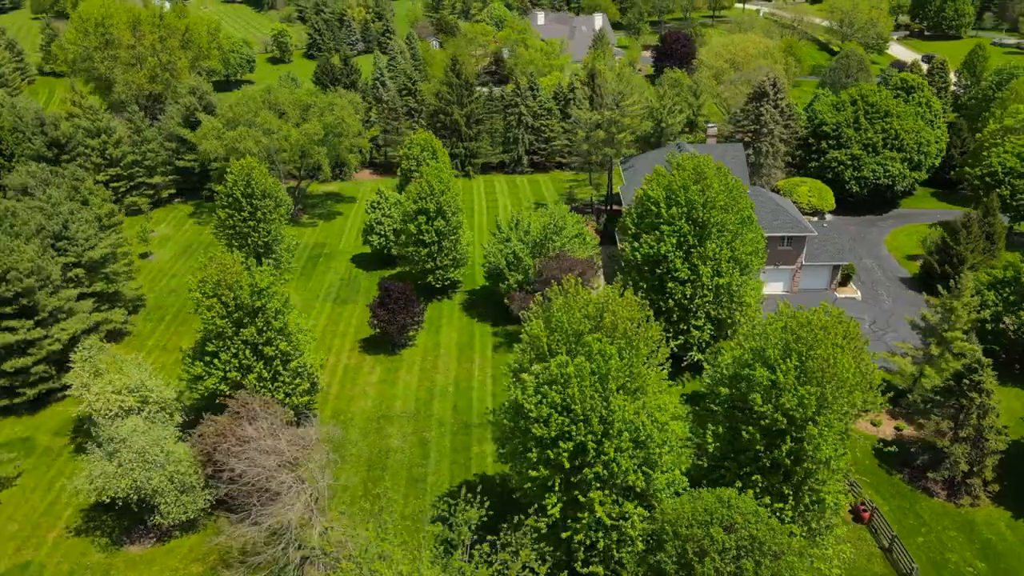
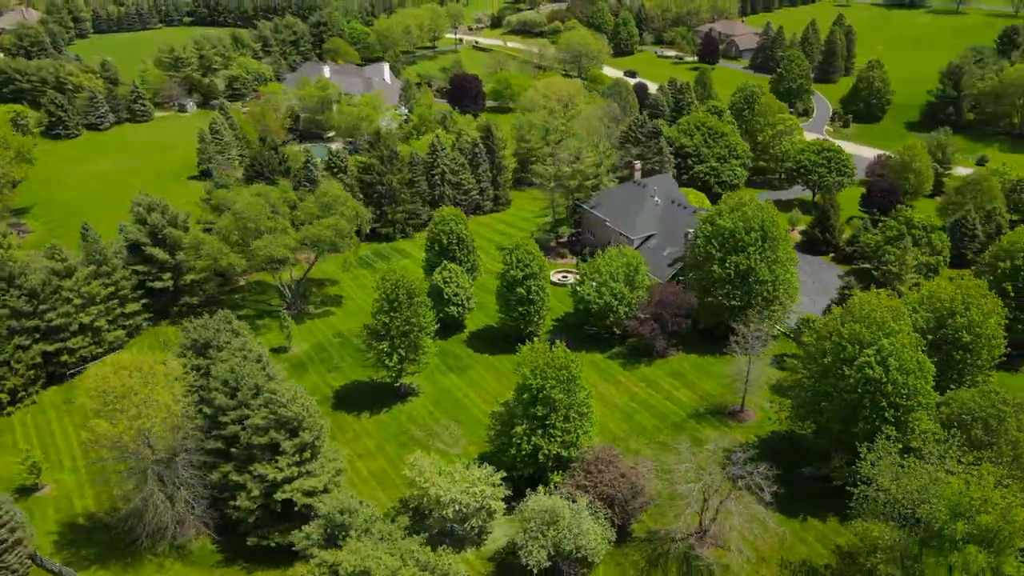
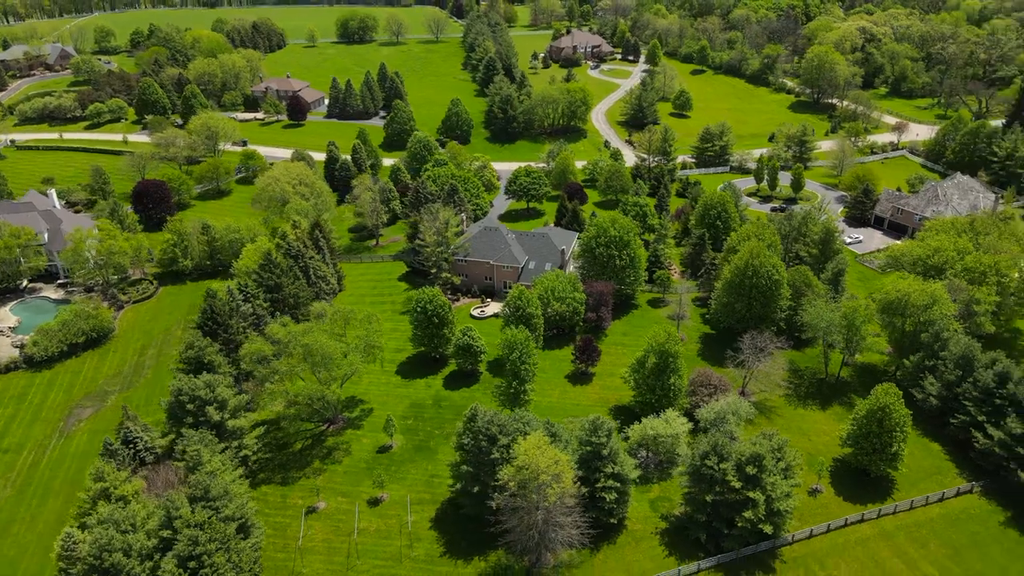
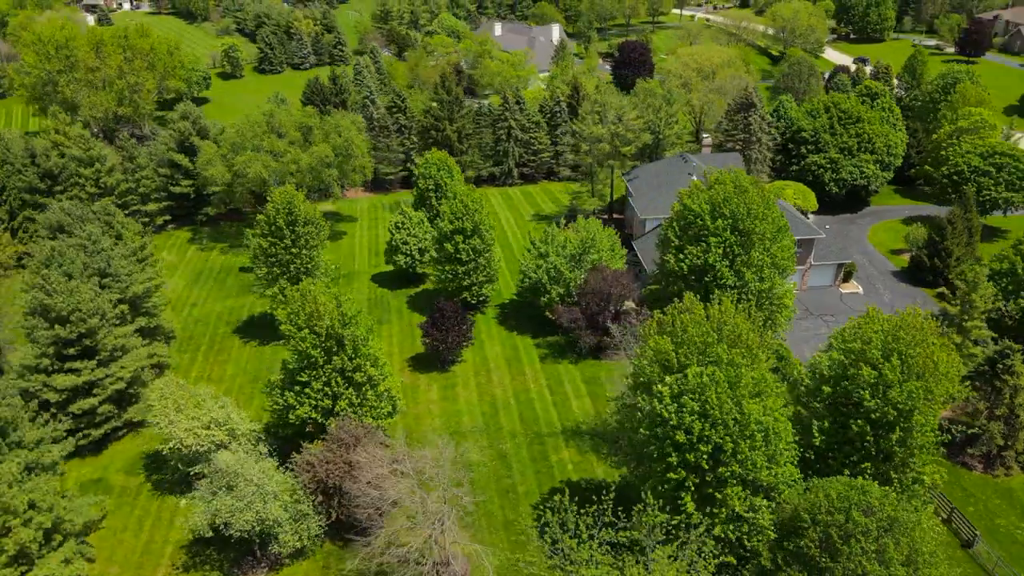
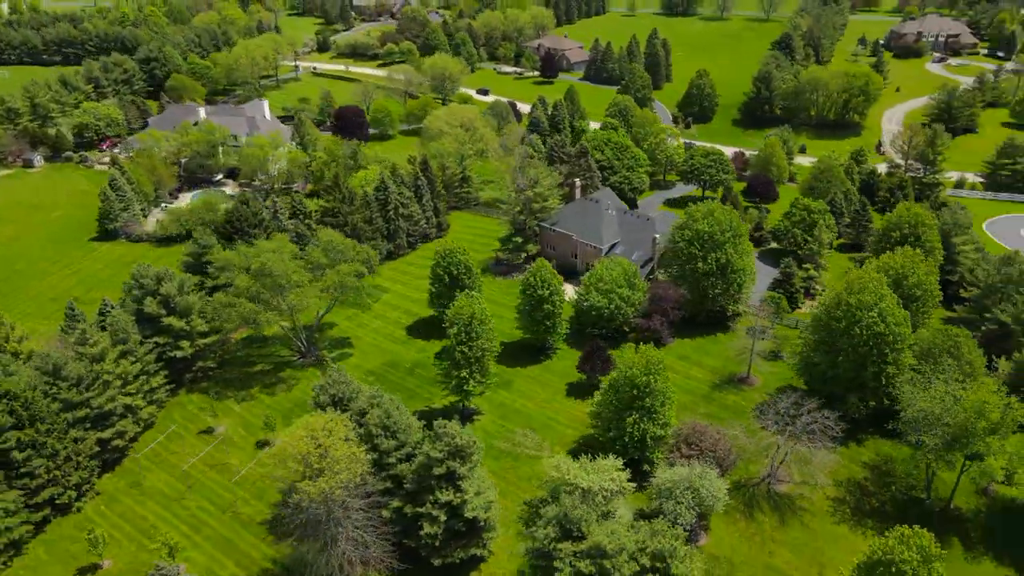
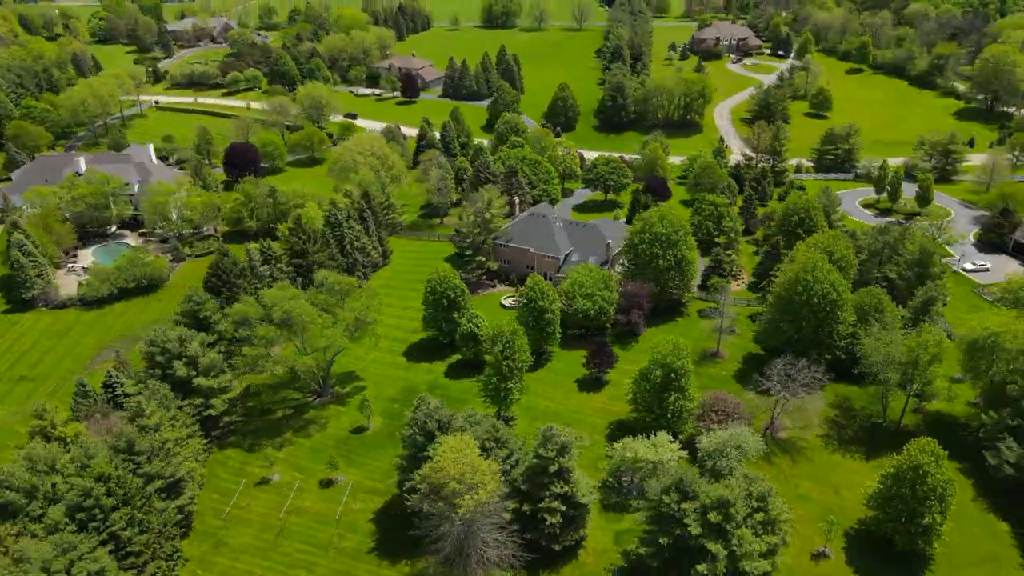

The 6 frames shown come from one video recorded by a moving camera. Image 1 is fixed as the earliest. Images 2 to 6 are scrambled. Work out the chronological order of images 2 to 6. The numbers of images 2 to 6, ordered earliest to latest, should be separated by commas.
4, 2, 5, 6, 3
